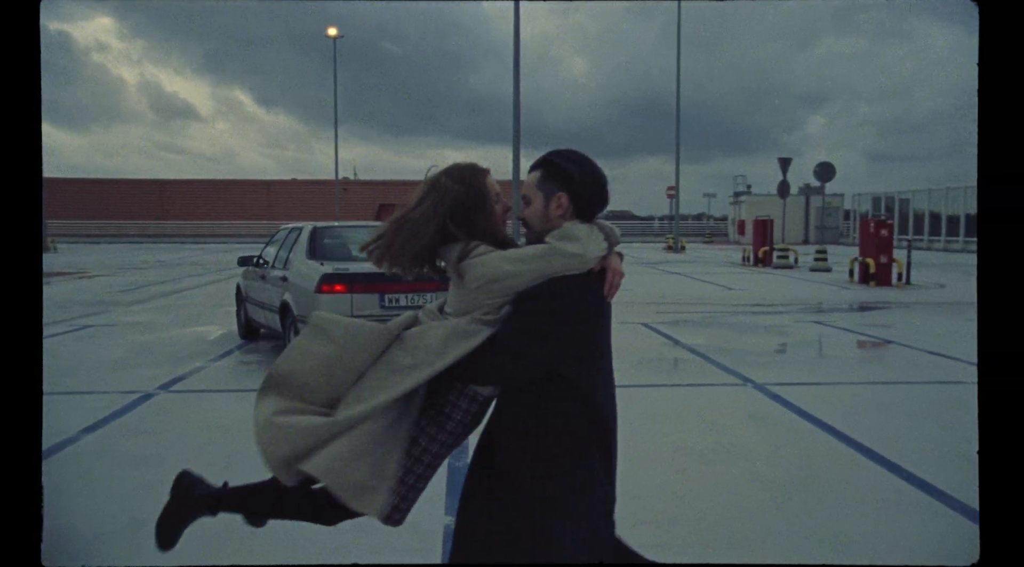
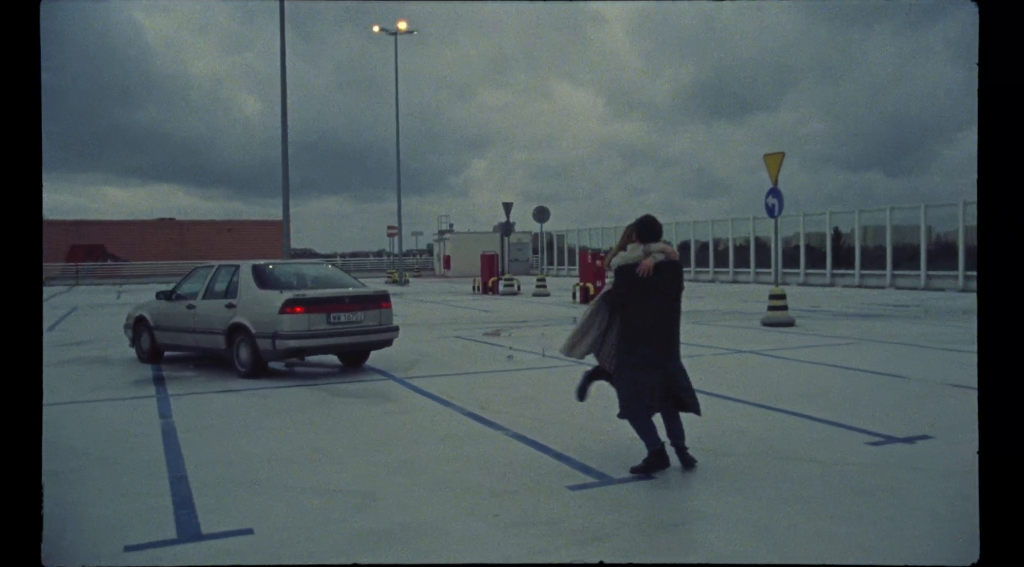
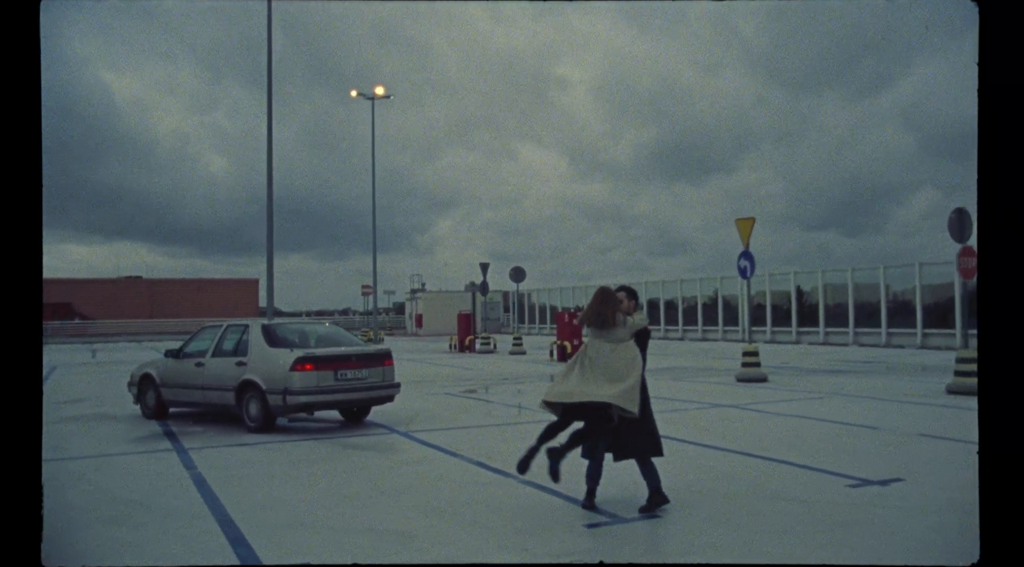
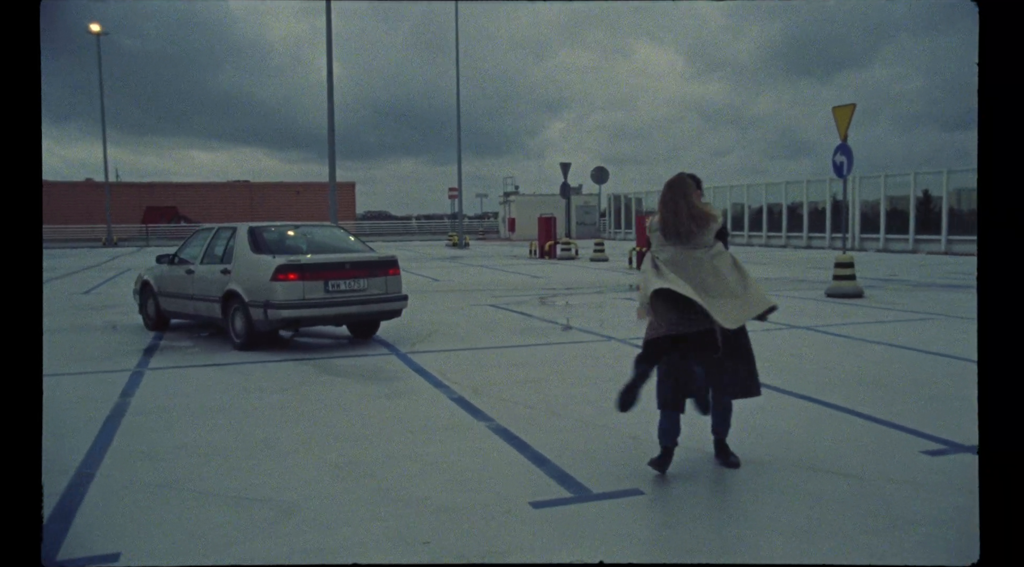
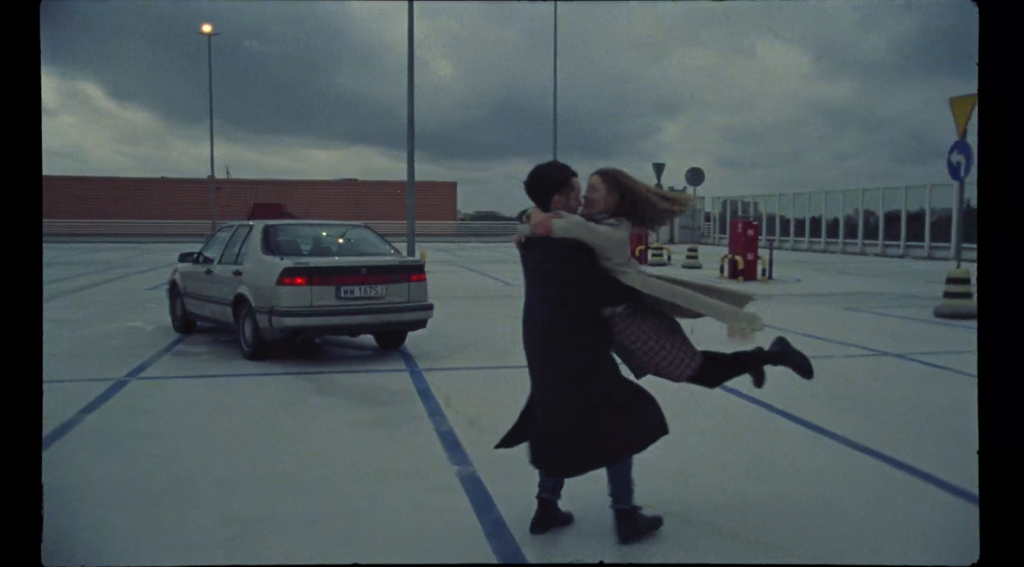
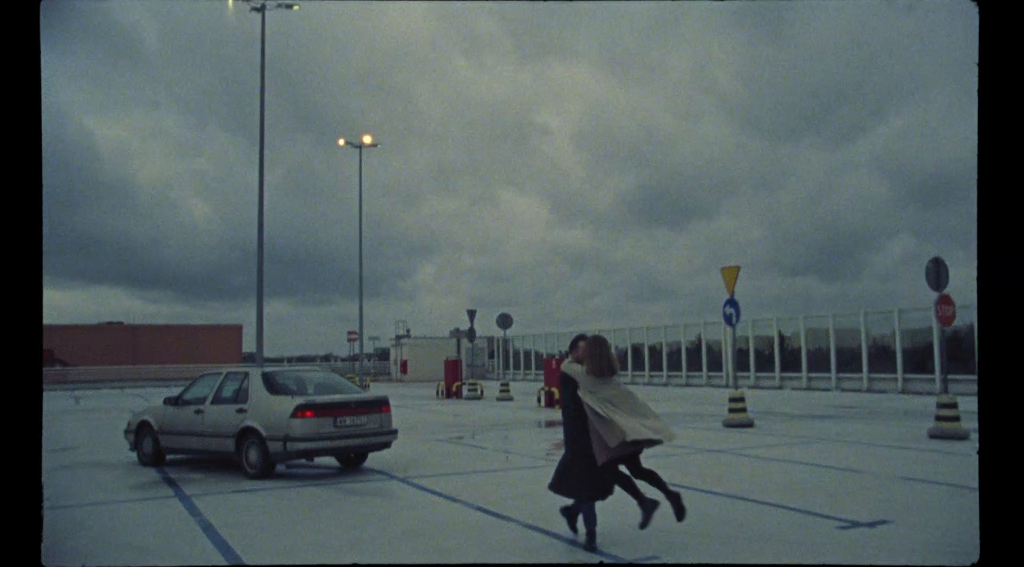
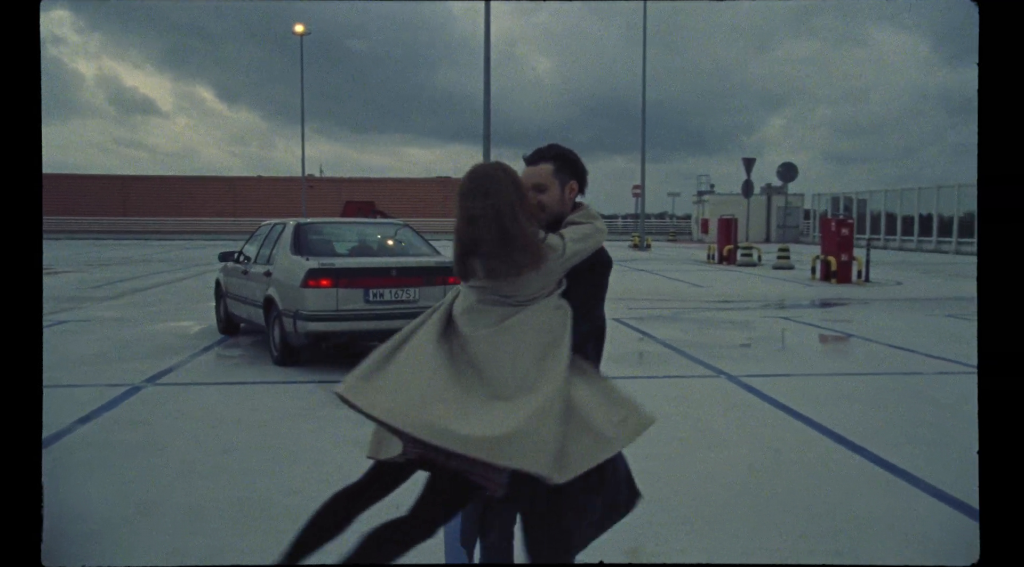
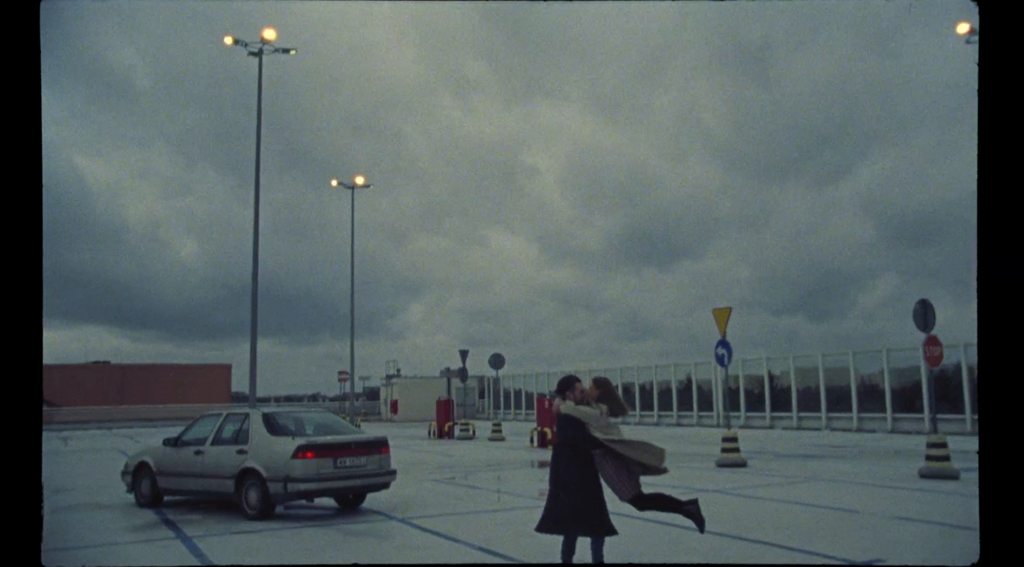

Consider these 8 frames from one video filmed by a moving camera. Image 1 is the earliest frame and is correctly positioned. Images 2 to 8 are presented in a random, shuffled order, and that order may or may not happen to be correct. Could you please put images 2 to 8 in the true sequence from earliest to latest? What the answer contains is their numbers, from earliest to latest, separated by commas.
7, 5, 4, 2, 3, 6, 8
